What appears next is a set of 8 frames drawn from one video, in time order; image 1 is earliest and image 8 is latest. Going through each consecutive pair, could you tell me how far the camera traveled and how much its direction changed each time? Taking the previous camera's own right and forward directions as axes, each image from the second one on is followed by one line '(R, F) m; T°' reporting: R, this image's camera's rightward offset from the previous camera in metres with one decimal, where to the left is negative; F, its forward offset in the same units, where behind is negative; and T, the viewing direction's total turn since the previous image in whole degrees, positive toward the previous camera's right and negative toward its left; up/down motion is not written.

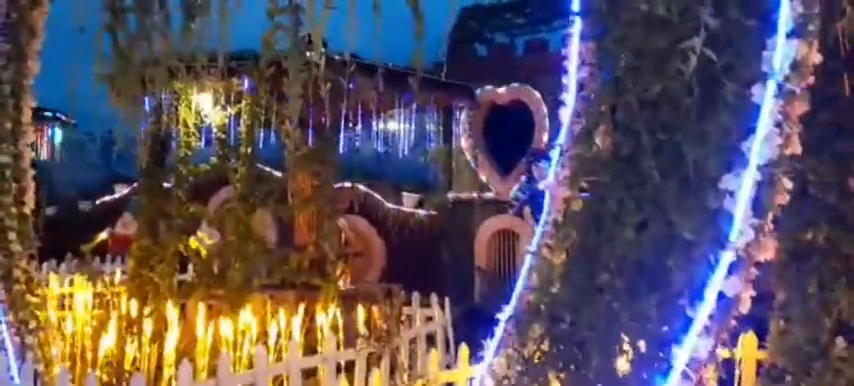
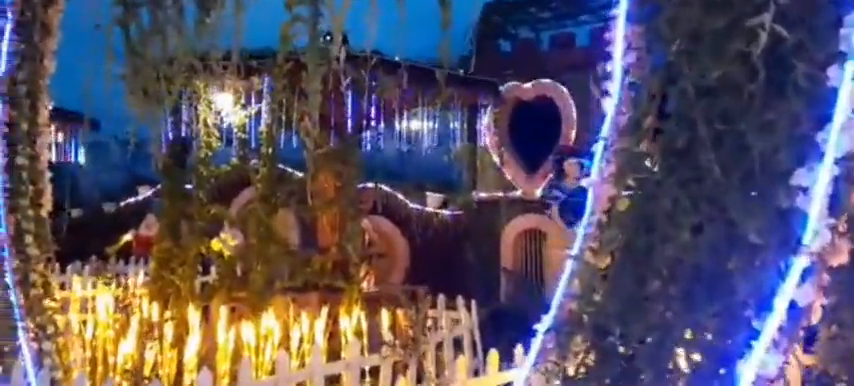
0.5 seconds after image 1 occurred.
(0.0, +0.2) m; -2°
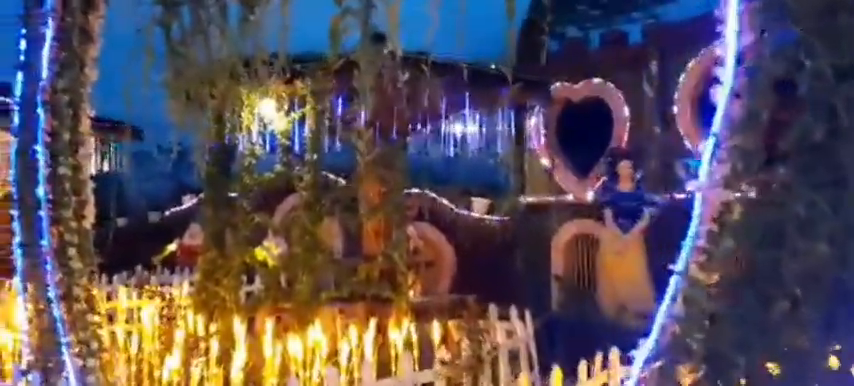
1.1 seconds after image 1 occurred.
(-0.1, +0.3) m; -3°
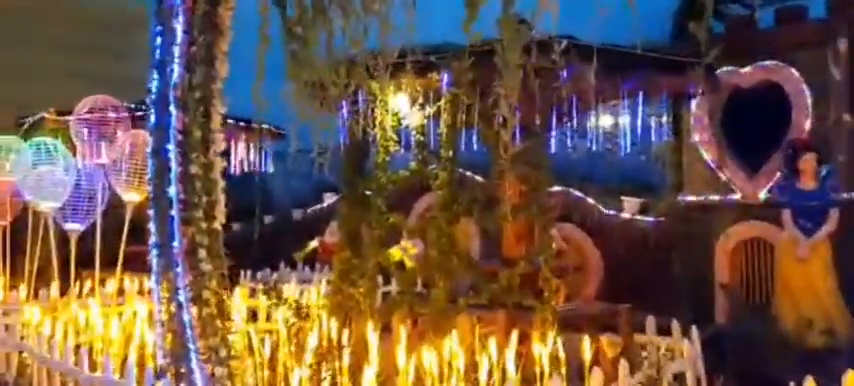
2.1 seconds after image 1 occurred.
(-0.1, +0.6) m; -11°
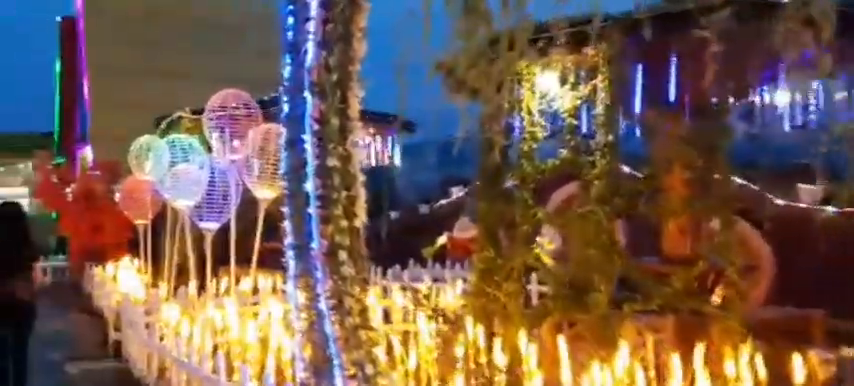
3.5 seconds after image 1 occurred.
(-0.3, +0.7) m; -9°
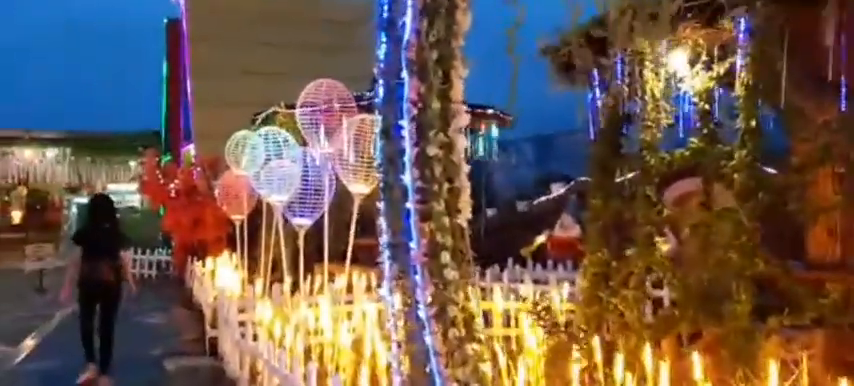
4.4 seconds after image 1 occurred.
(-0.1, +0.6) m; -8°
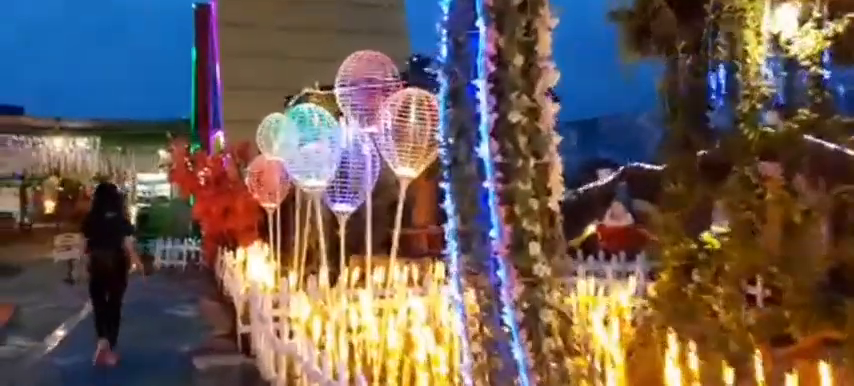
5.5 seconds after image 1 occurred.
(-0.2, +0.7) m; -2°
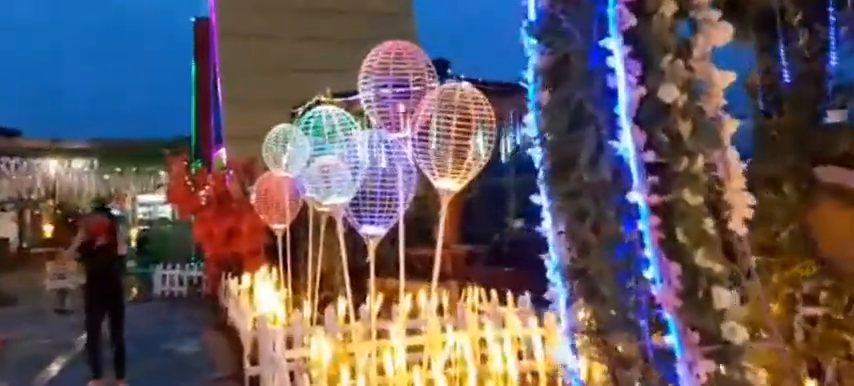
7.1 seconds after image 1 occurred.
(-0.3, +1.1) m; 0°
